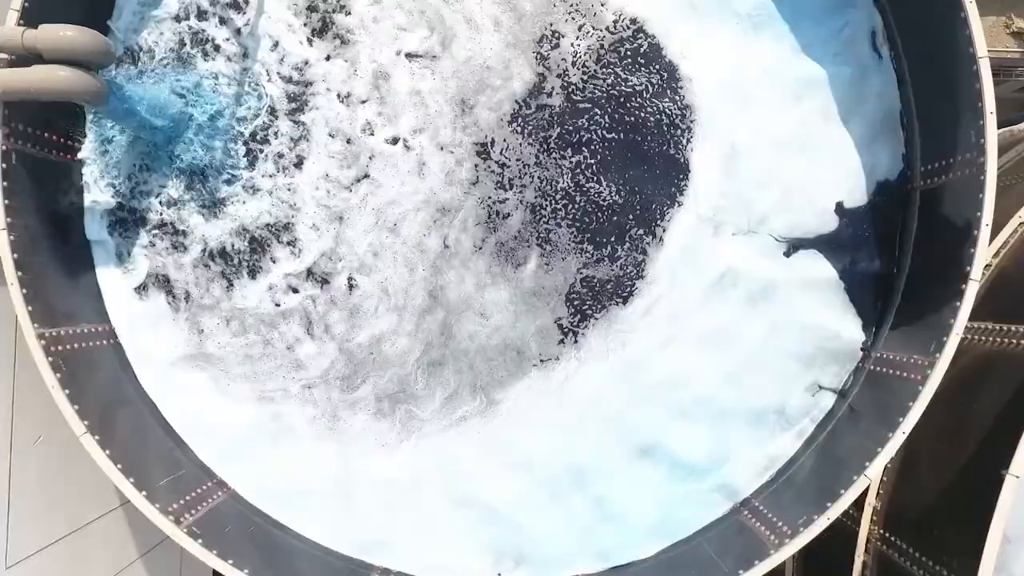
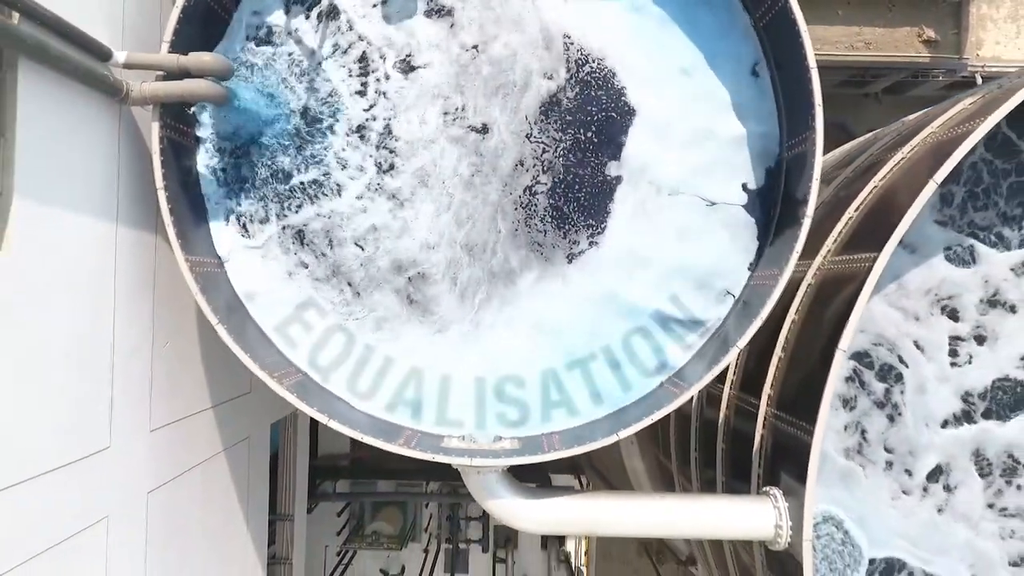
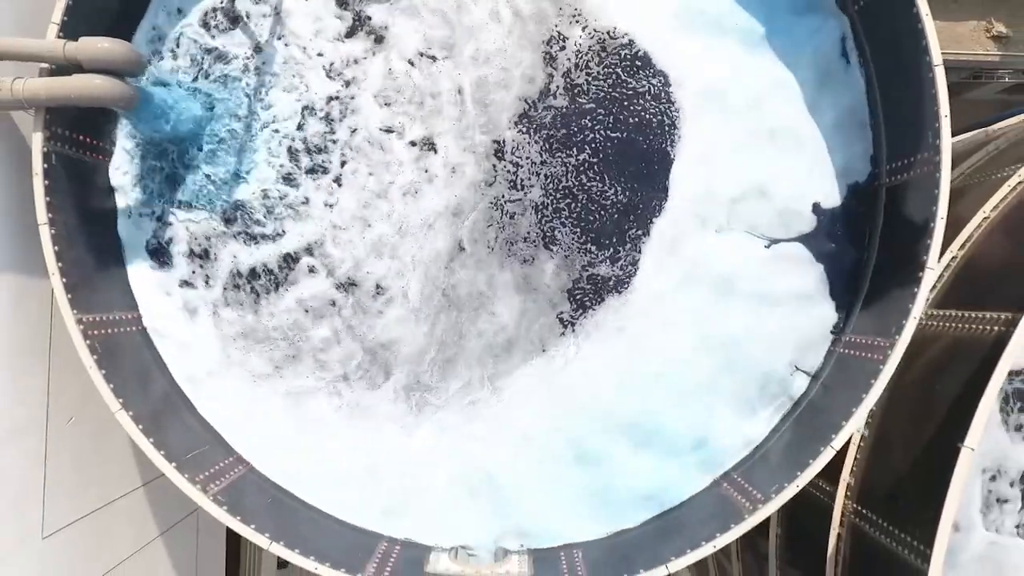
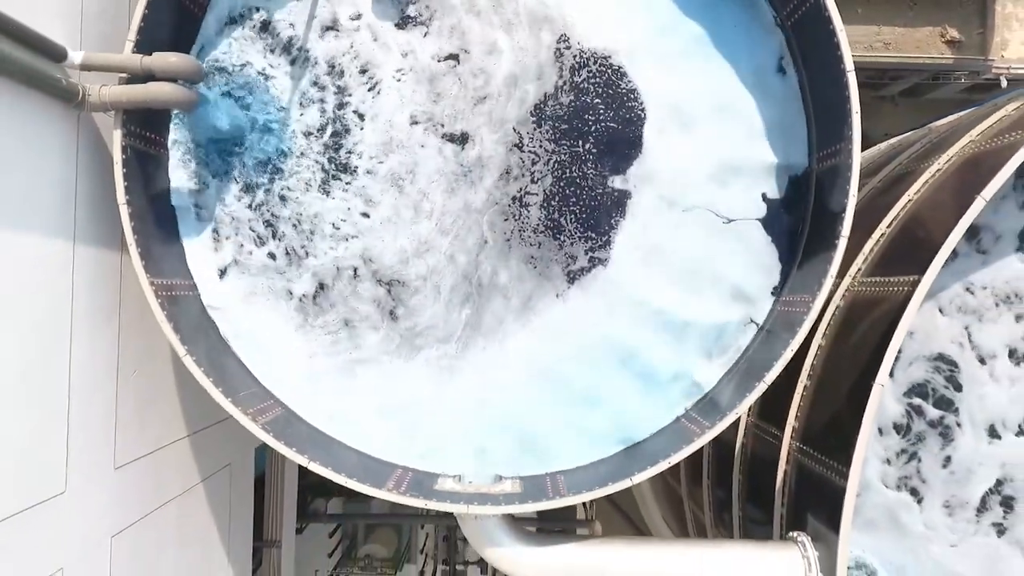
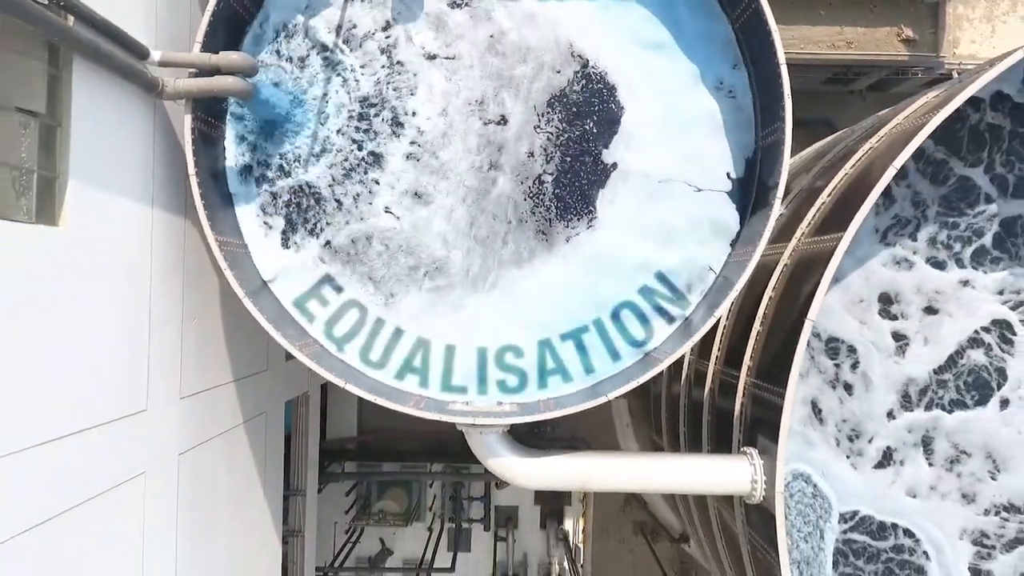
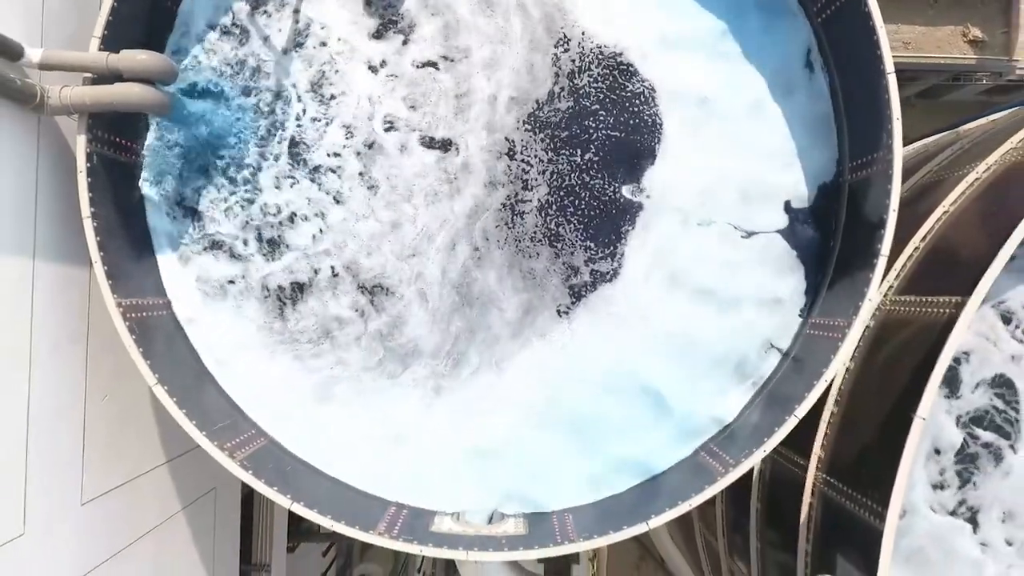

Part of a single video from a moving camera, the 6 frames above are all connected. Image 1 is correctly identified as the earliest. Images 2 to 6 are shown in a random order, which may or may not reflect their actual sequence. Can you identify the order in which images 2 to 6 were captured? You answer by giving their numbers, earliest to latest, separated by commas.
3, 6, 4, 2, 5
